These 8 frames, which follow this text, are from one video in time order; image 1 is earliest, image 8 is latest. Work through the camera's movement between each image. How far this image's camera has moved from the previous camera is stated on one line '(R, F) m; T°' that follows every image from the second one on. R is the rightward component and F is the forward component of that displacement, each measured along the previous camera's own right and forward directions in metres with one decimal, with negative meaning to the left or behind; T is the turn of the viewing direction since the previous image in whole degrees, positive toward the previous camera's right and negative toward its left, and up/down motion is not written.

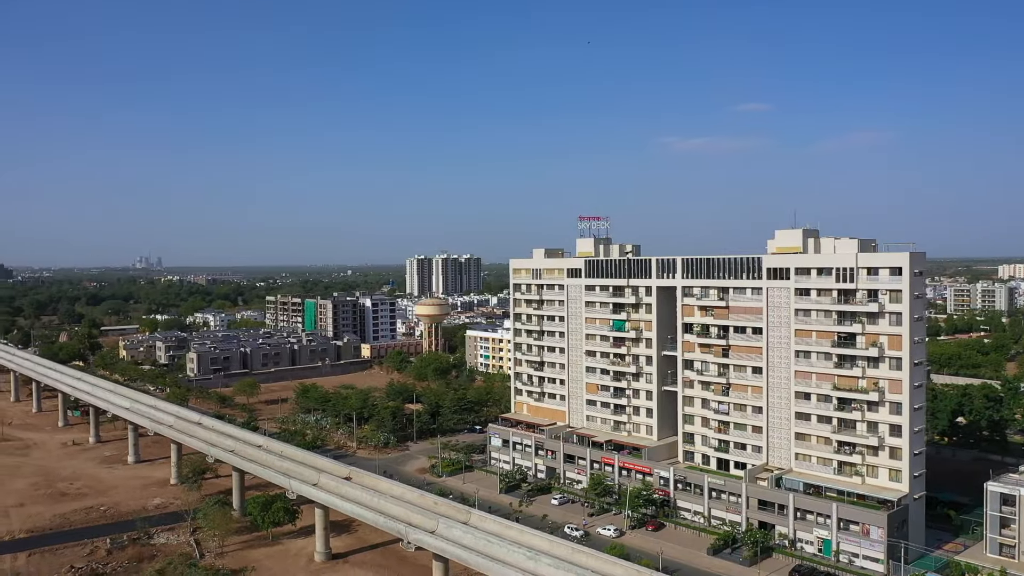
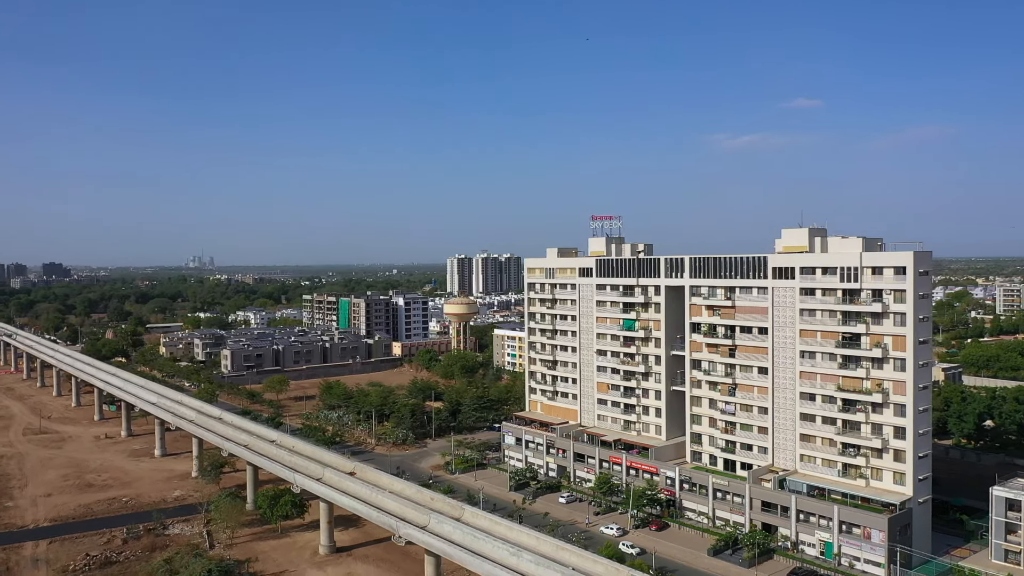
(+1.8, -0.2) m; -3°
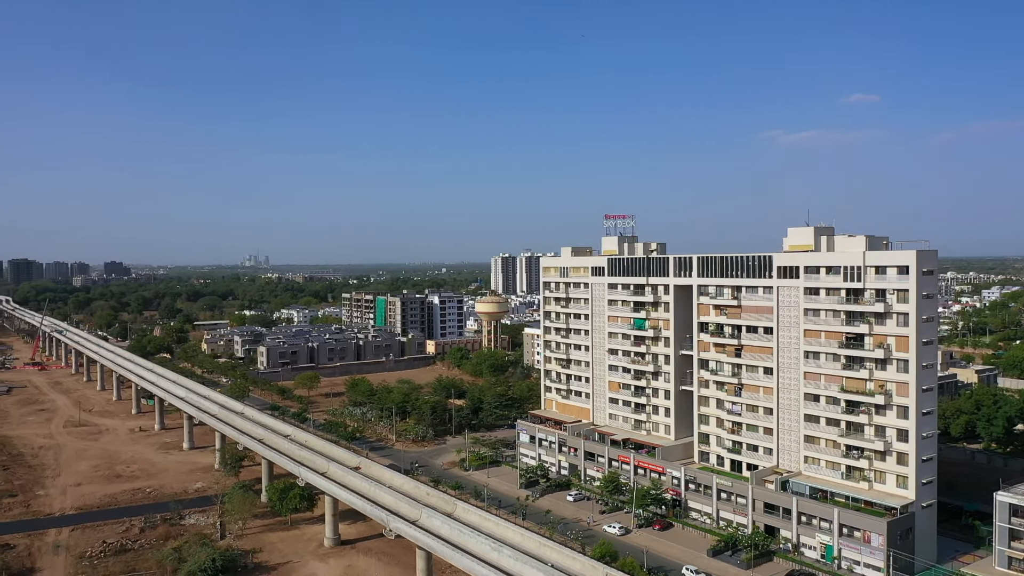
(+2.0, -0.2) m; -3°
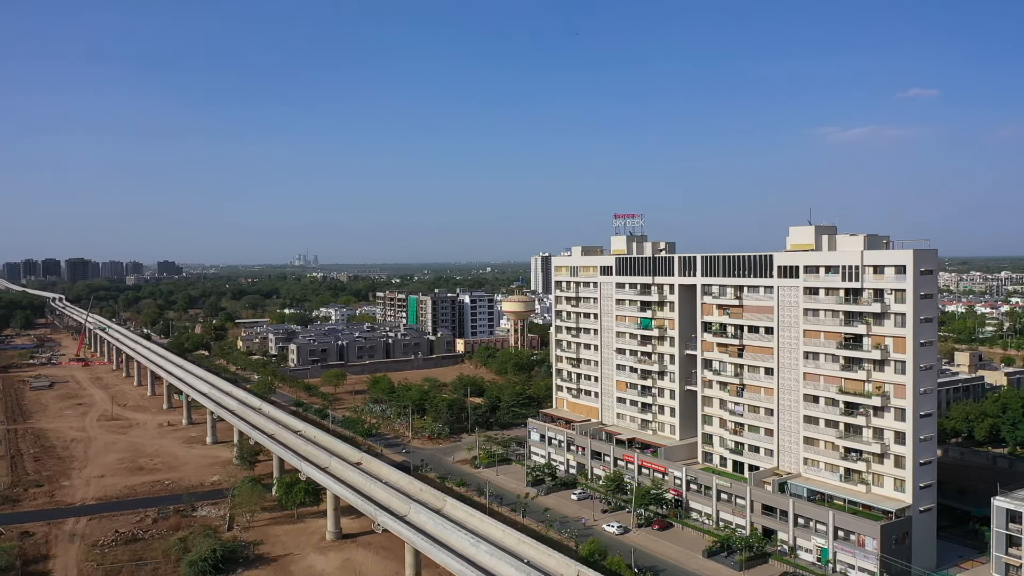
(+2.0, -0.3) m; -3°
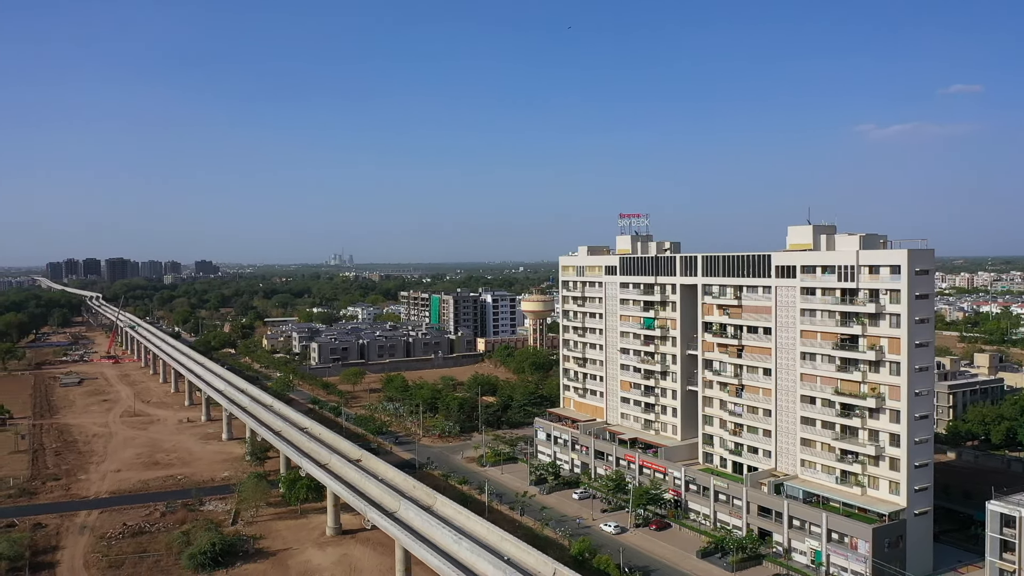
(+1.6, -0.2) m; -2°
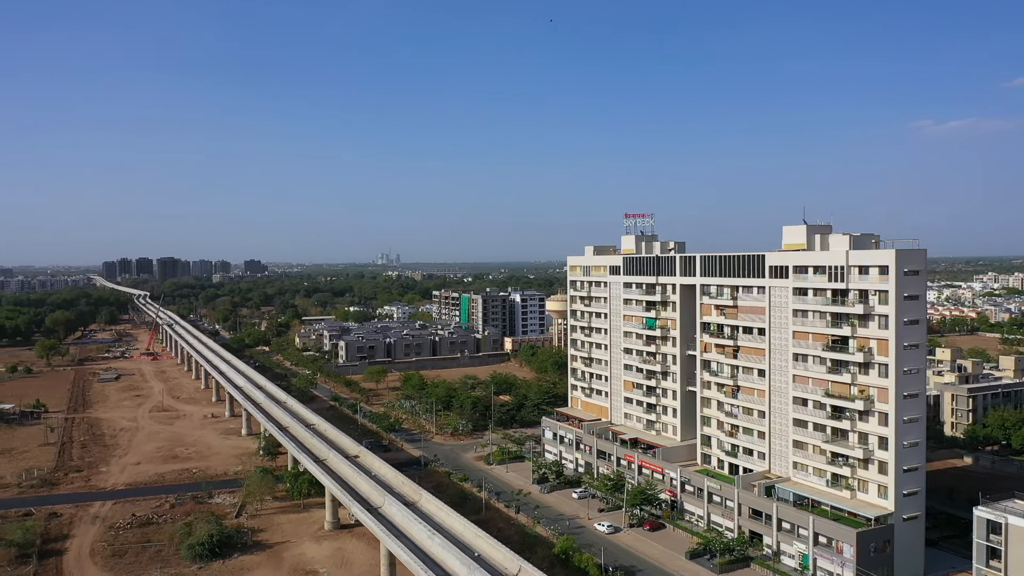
(+2.2, -0.3) m; -3°
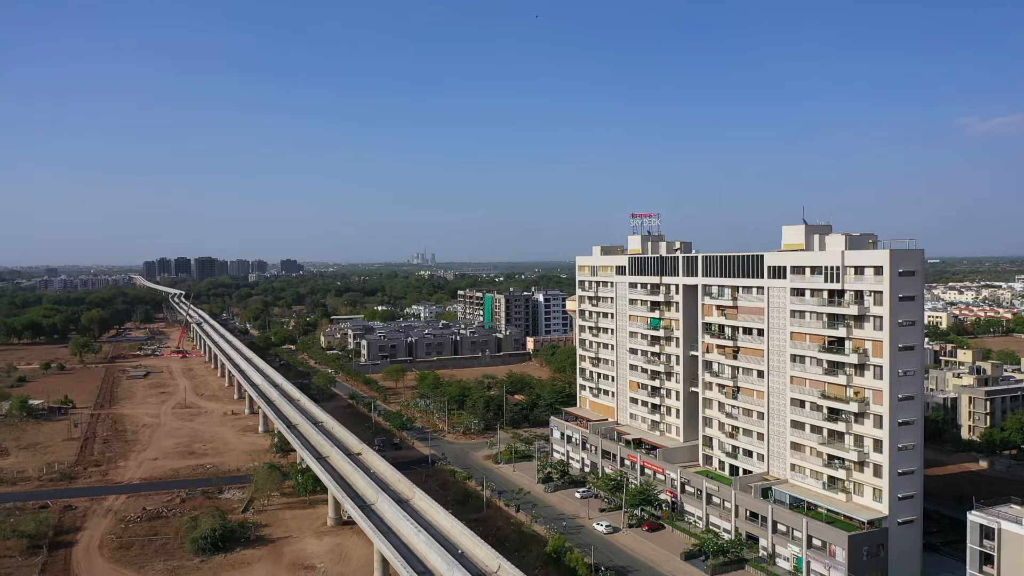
(+1.6, -0.2) m; -2°
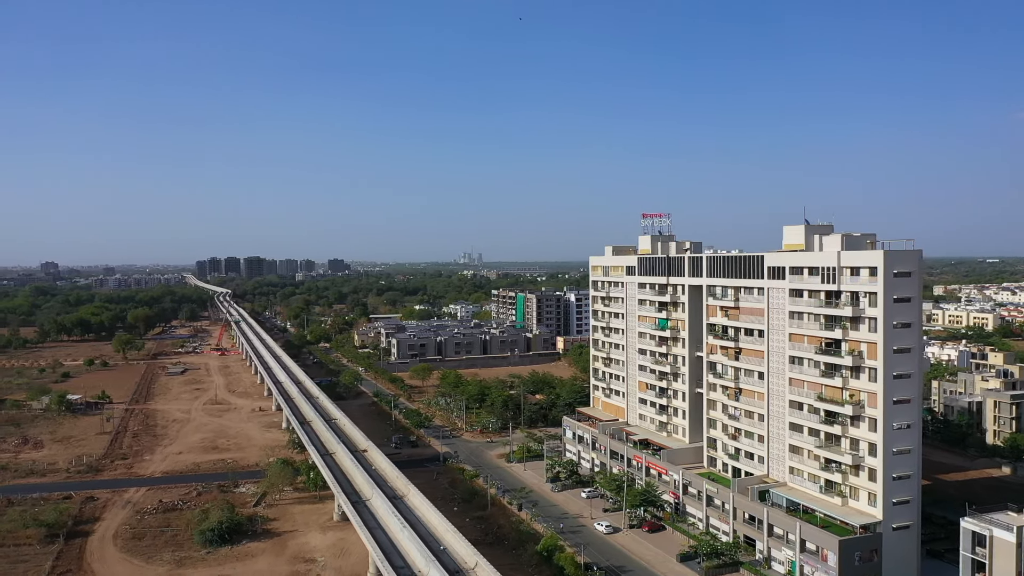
(+2.0, -0.3) m; -3°
